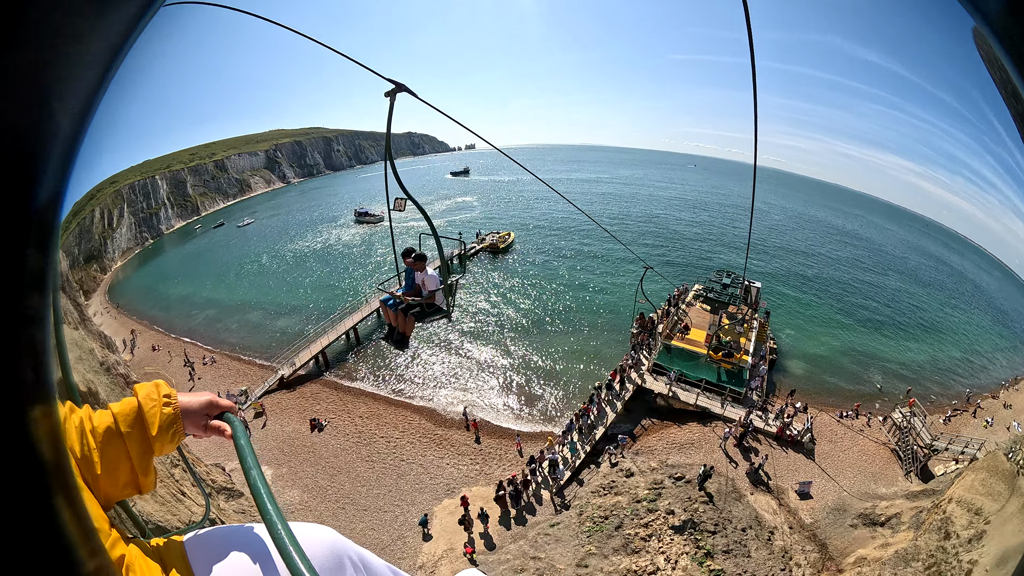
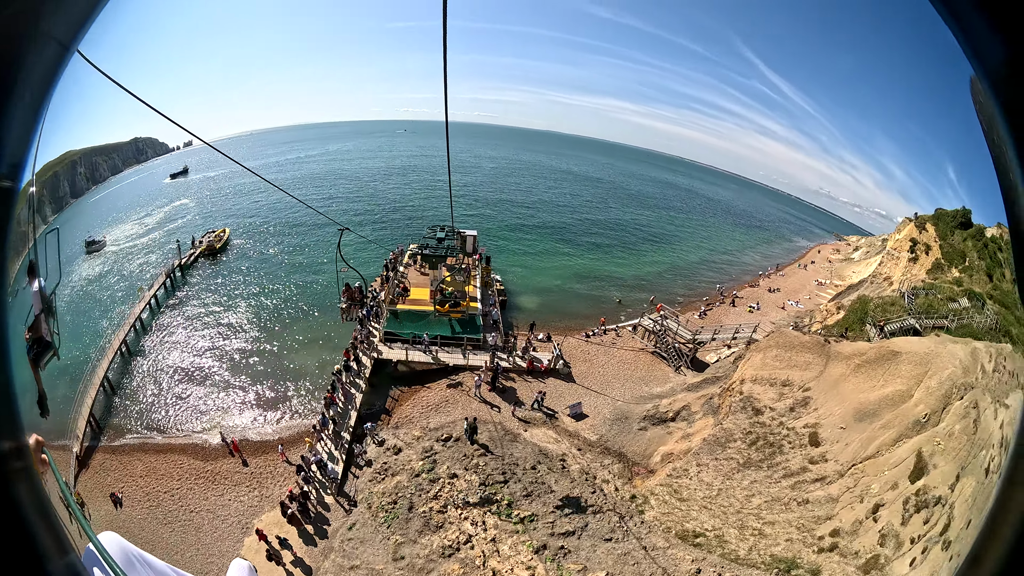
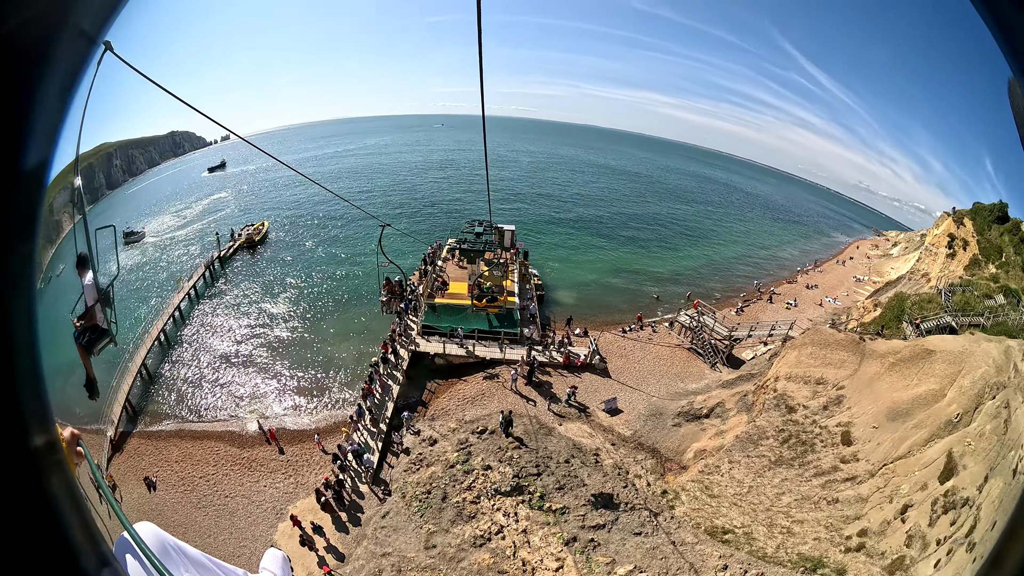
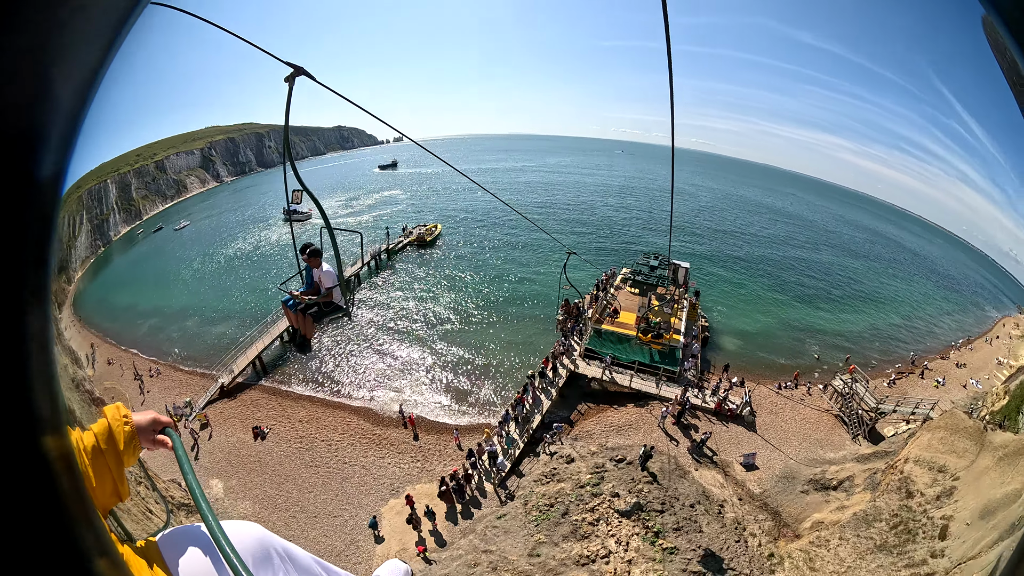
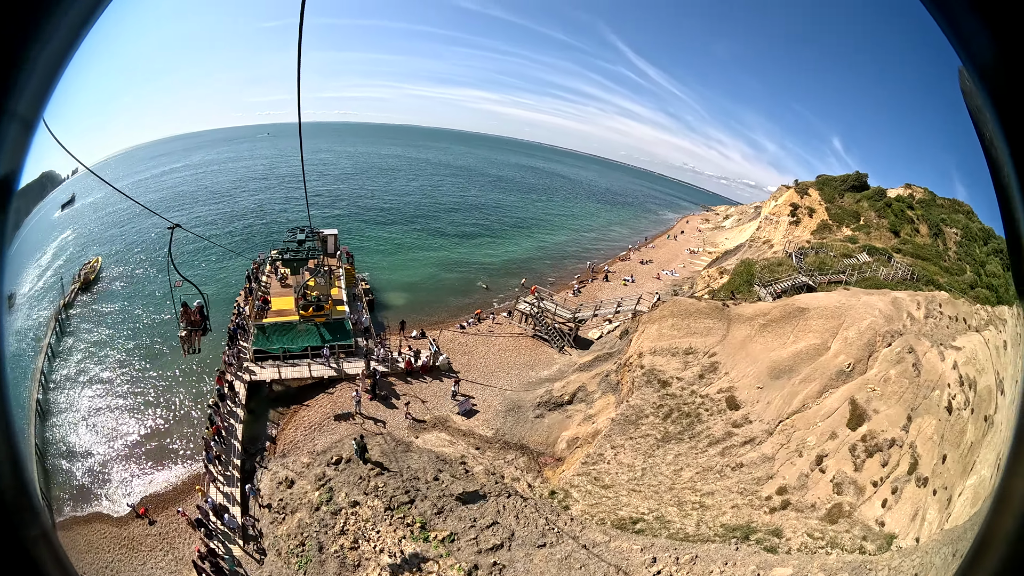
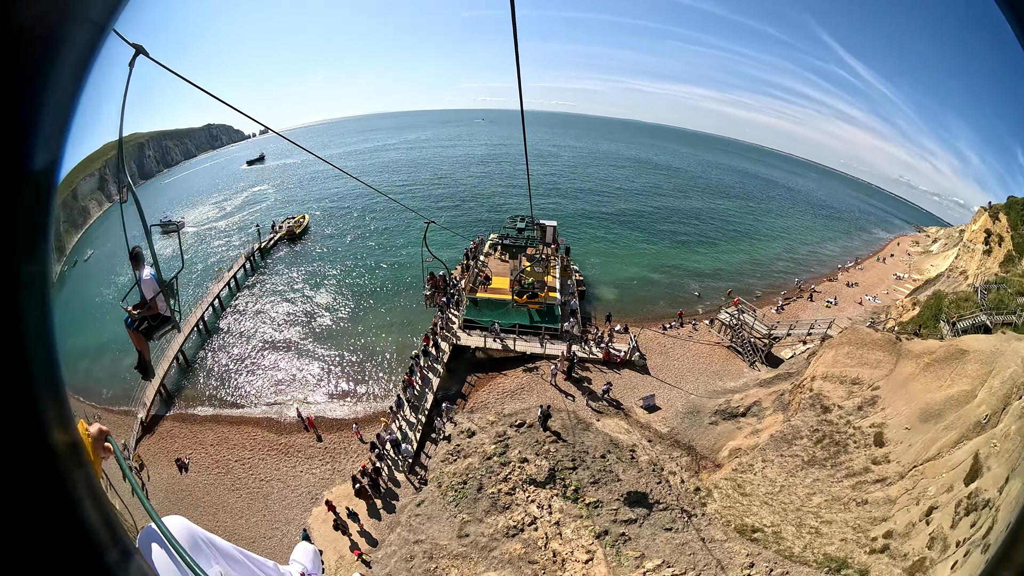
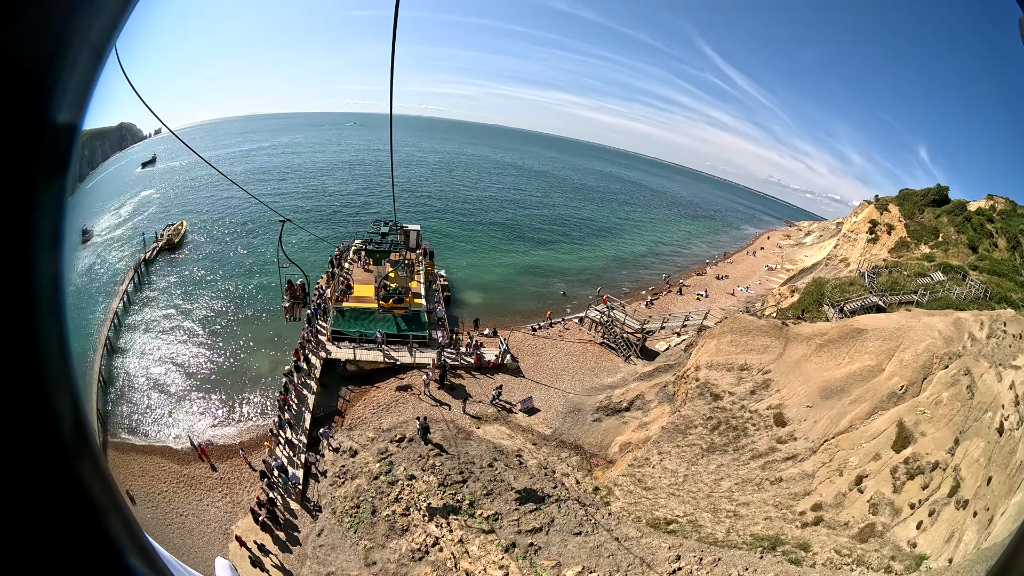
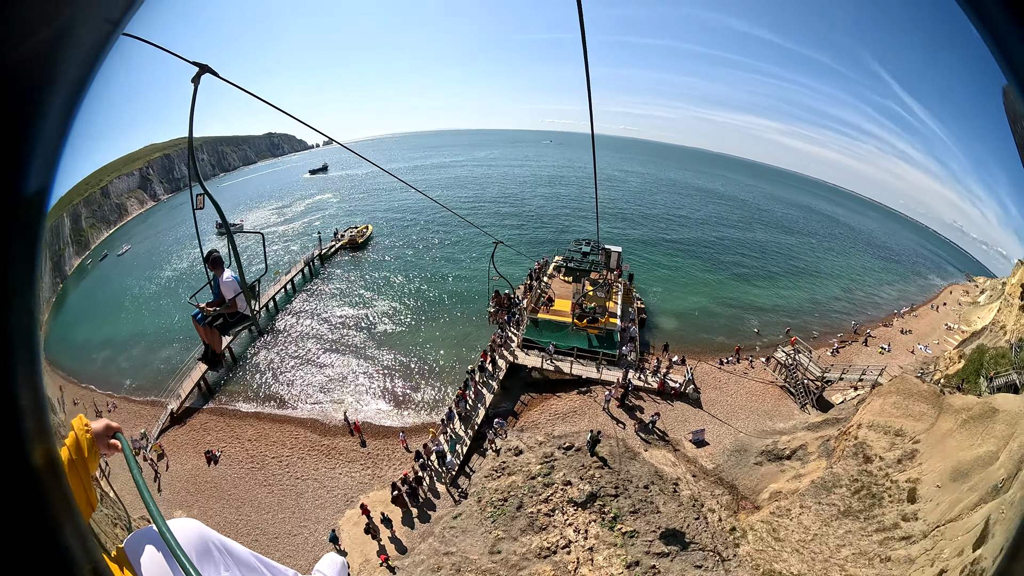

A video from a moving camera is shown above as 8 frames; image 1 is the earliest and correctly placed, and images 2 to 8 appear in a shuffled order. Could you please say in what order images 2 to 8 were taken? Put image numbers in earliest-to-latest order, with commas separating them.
4, 8, 6, 3, 2, 7, 5
